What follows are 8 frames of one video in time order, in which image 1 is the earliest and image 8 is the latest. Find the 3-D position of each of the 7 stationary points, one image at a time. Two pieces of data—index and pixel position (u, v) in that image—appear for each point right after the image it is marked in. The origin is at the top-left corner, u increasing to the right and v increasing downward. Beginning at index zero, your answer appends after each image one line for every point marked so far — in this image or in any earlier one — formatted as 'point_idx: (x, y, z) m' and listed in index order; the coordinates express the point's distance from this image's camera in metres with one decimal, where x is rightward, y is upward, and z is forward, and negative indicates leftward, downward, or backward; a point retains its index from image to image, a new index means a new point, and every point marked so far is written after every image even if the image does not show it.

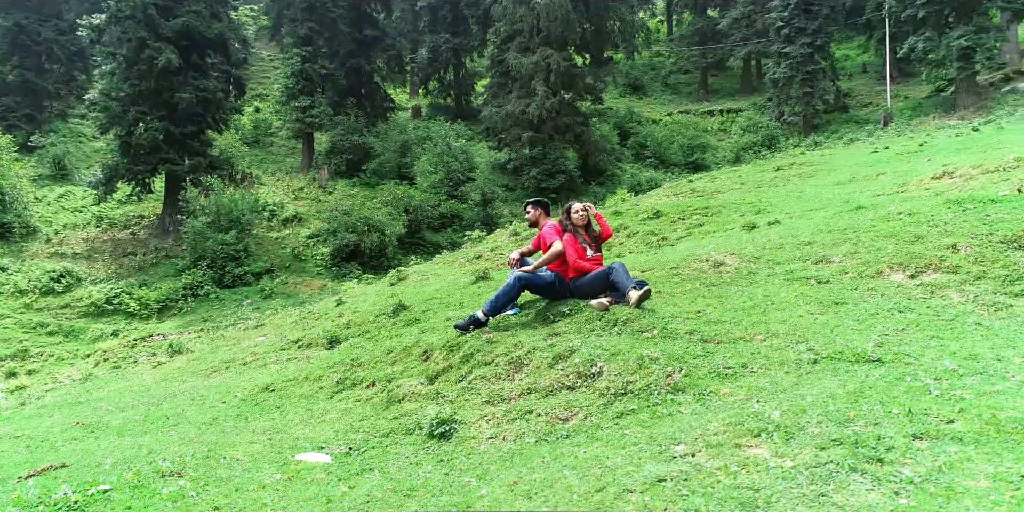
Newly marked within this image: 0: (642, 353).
0: (+0.9, -0.7, +6.0) m
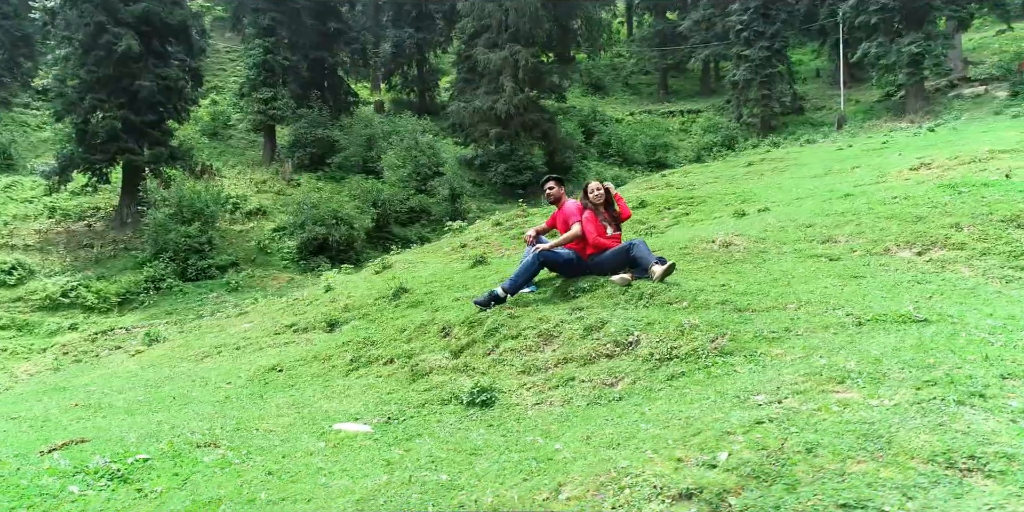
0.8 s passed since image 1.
0: (+1.2, -0.5, +6.1) m
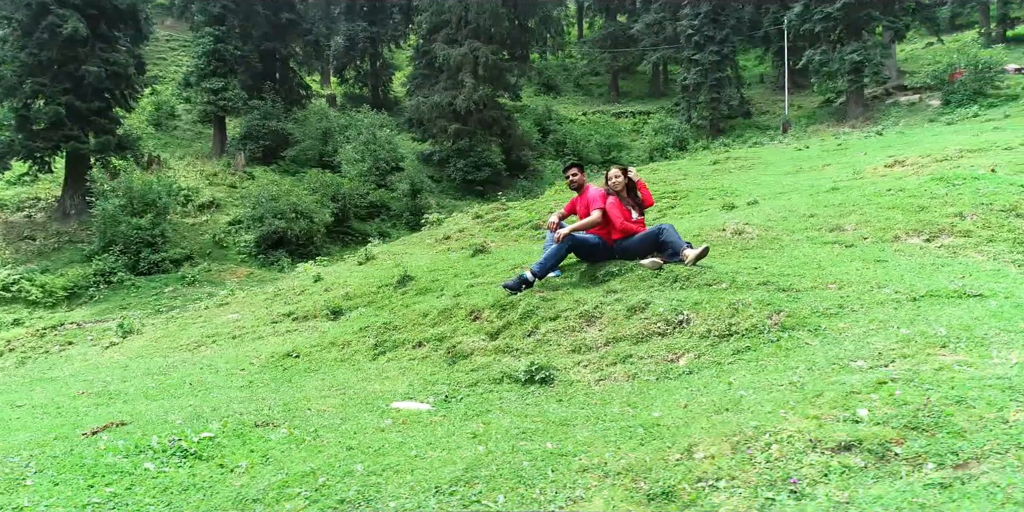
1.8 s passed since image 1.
0: (+1.6, -0.3, +6.3) m
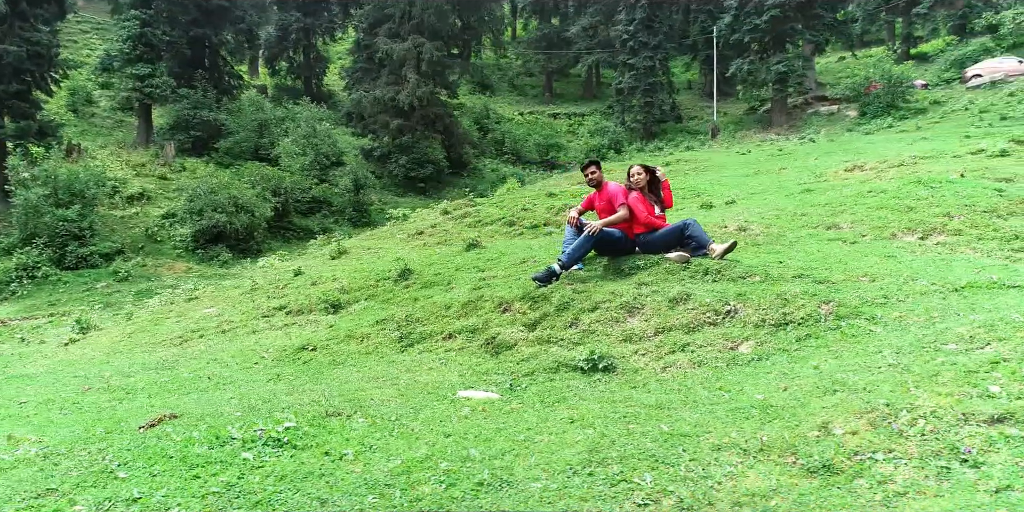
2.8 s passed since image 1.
0: (+2.1, -0.3, +6.6) m
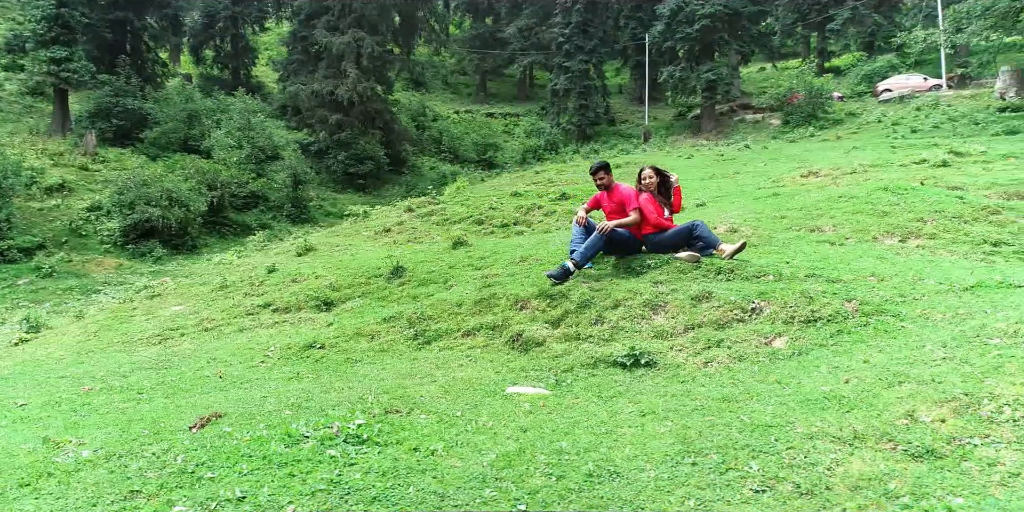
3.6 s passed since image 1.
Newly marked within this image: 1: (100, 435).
0: (+2.4, -0.3, +7.0) m
1: (-2.8, -1.2, +5.8) m
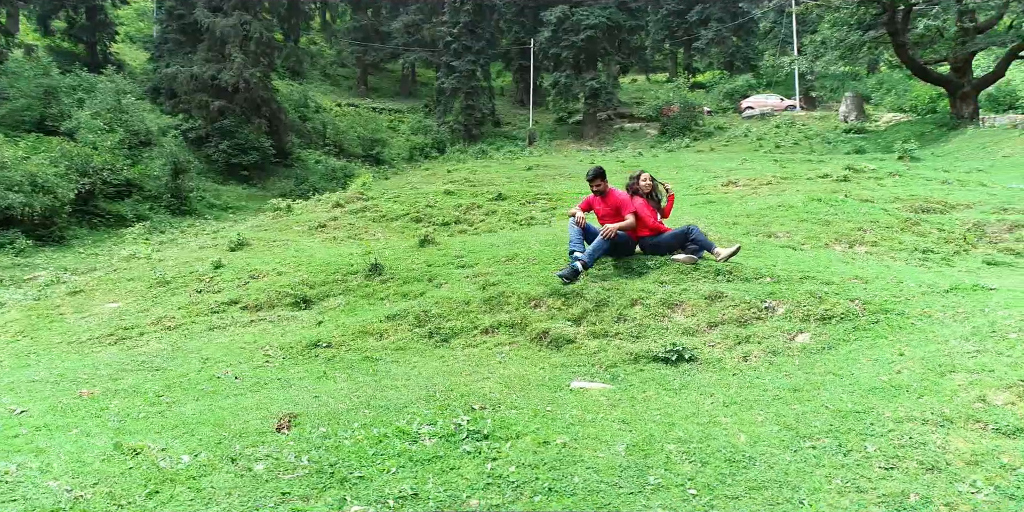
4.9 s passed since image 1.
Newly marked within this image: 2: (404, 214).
0: (+2.6, -0.3, +7.7) m
1: (-2.2, -1.2, +5.4) m
2: (-1.7, +0.7, +13.5) m
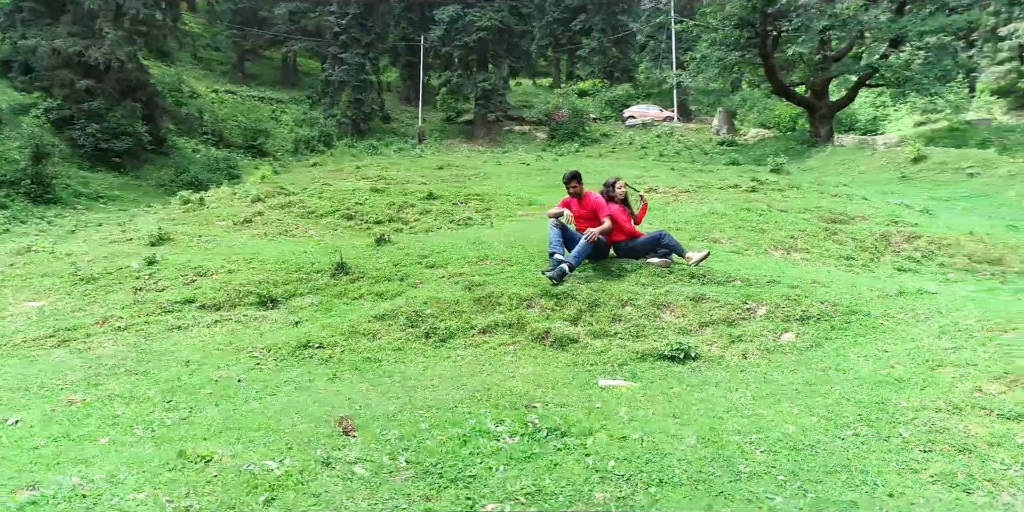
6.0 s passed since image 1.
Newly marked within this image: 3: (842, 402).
0: (+2.6, -0.4, +8.4) m
1: (-1.7, -1.2, +5.2) m
2: (-2.8, +0.7, +13.3) m
3: (+2.4, -1.1, +6.1) m
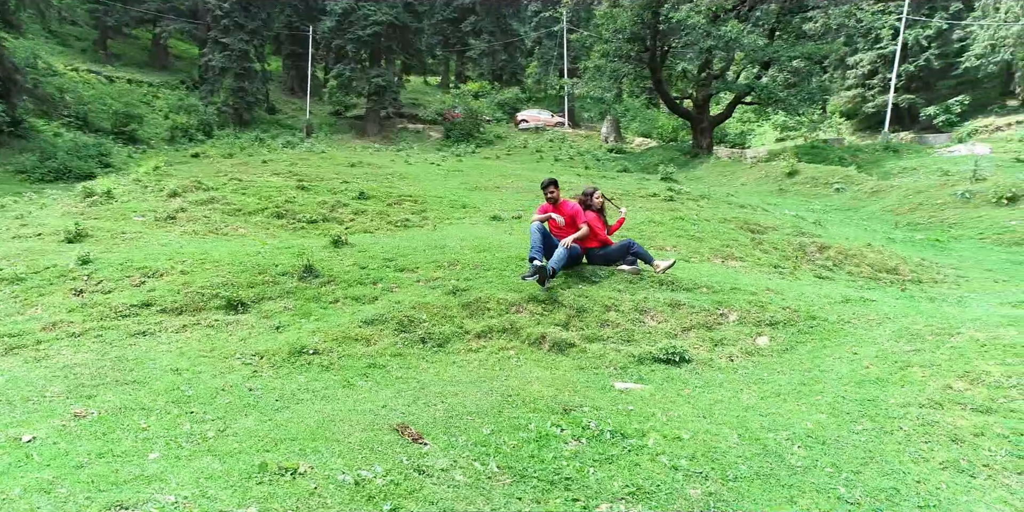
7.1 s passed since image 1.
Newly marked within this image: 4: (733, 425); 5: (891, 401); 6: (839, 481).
0: (+2.4, -0.5, +9.1) m
1: (-1.2, -1.2, +5.2) m
2: (-3.8, +0.7, +12.8) m
3: (+2.6, -1.2, +6.8) m
4: (+1.6, -1.2, +6.1) m
5: (+3.0, -1.2, +6.7) m
6: (+2.1, -1.4, +5.4) m
